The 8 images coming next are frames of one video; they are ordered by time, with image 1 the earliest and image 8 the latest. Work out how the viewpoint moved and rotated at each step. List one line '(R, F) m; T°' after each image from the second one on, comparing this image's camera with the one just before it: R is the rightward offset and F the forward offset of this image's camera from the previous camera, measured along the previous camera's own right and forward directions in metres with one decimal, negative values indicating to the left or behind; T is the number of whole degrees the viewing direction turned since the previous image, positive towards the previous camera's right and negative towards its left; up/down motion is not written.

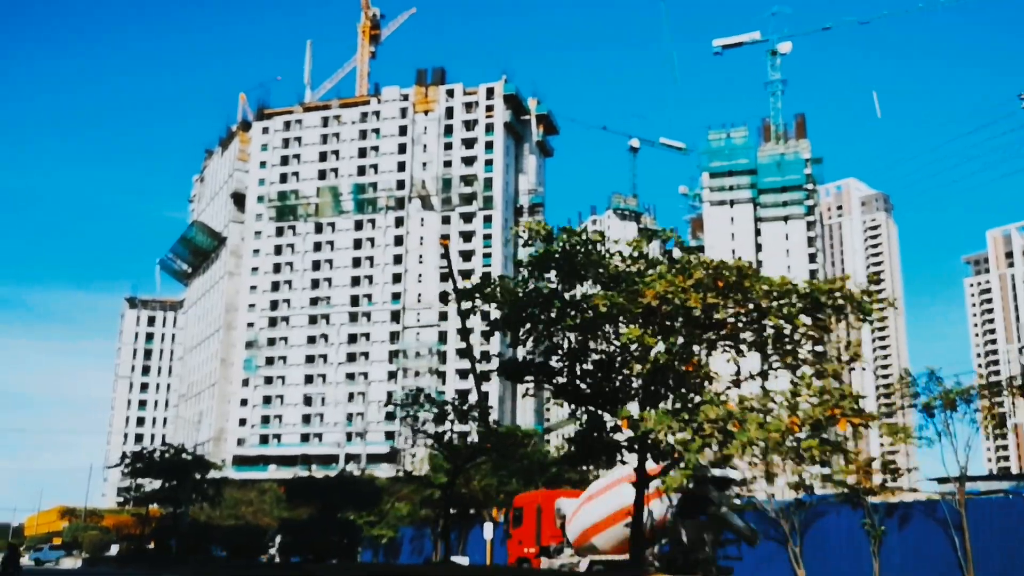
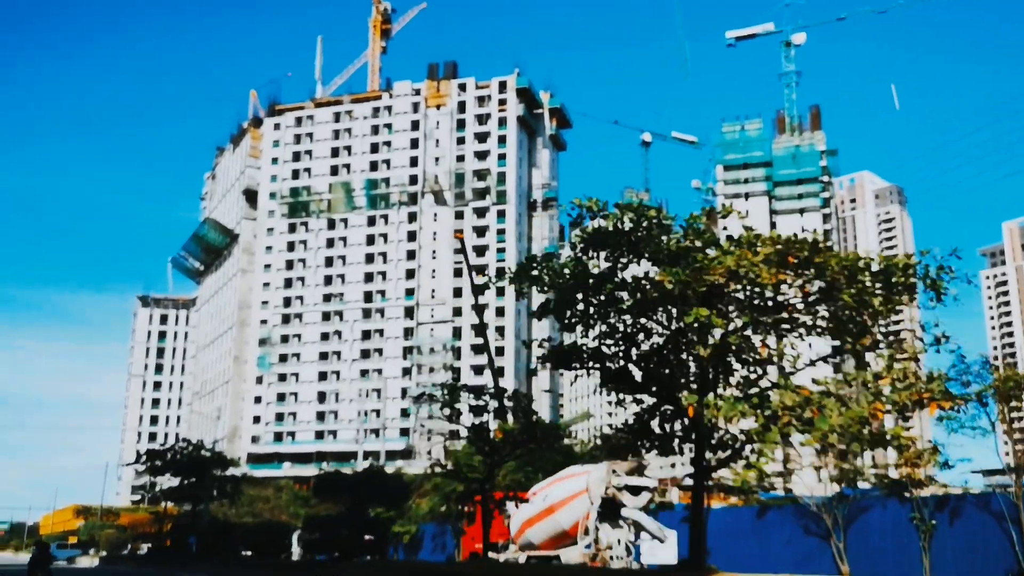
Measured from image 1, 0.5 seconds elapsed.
(-0.4, +0.7) m; -1°
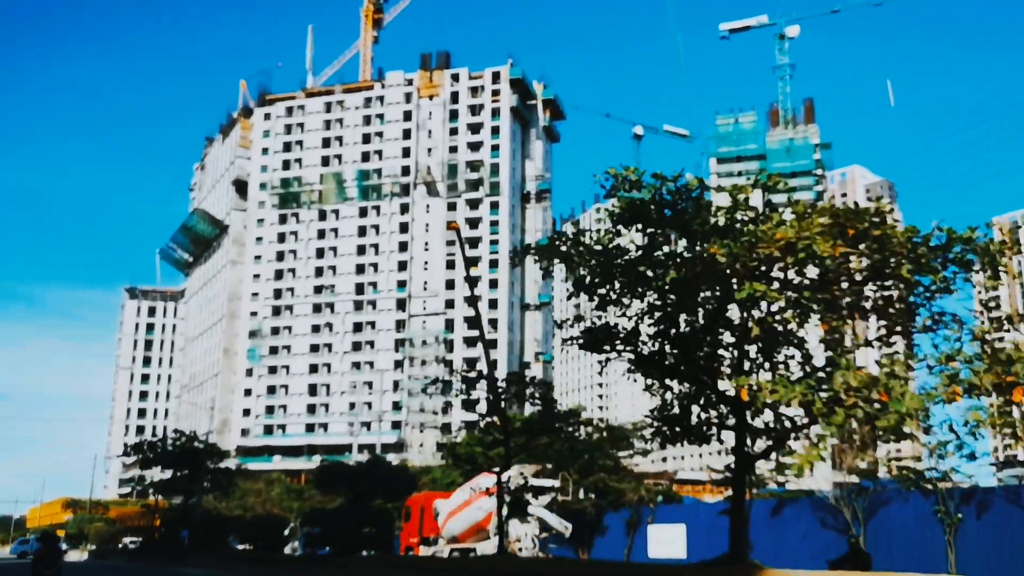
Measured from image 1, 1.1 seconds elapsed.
(-0.4, +0.8) m; +1°
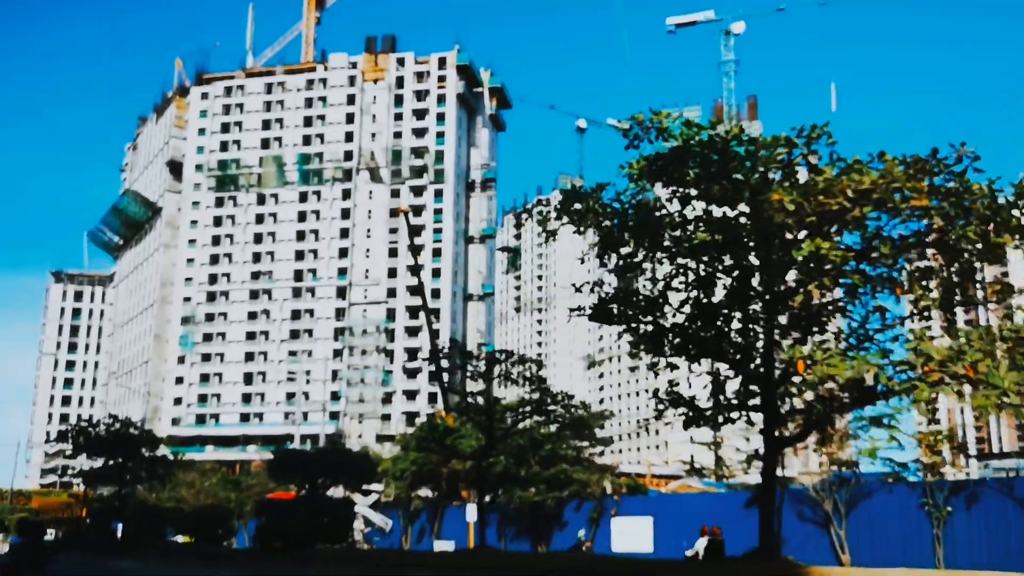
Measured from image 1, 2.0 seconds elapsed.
(-0.7, +1.3) m; +4°
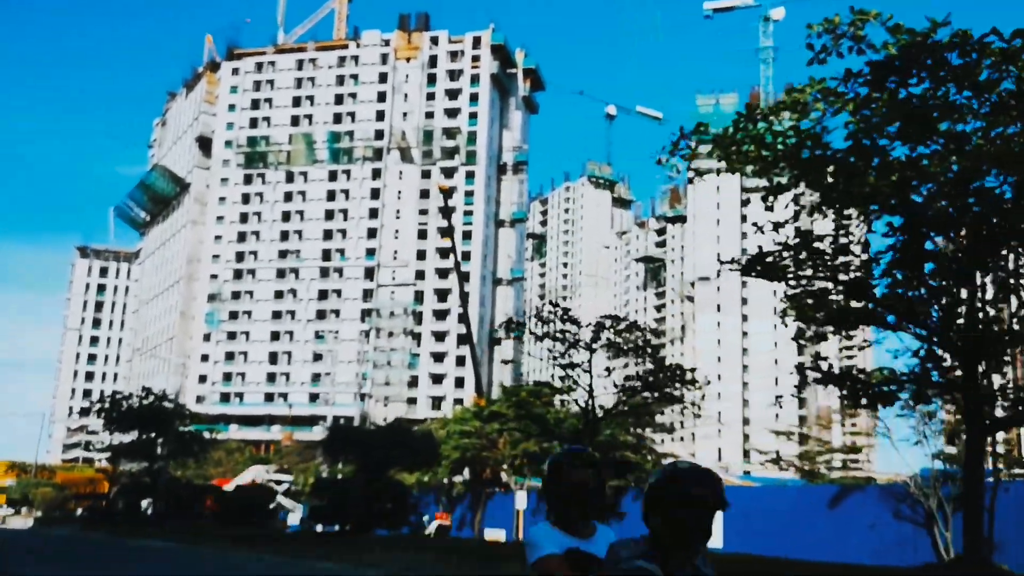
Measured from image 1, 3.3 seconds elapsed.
(-1.0, +1.6) m; -1°
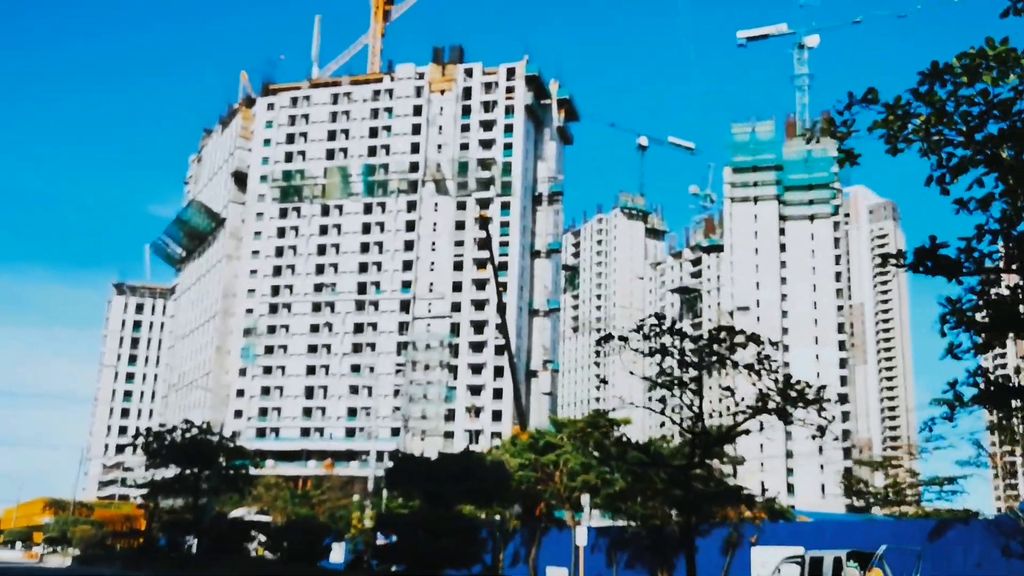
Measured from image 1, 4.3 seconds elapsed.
(-0.7, +1.1) m; -2°
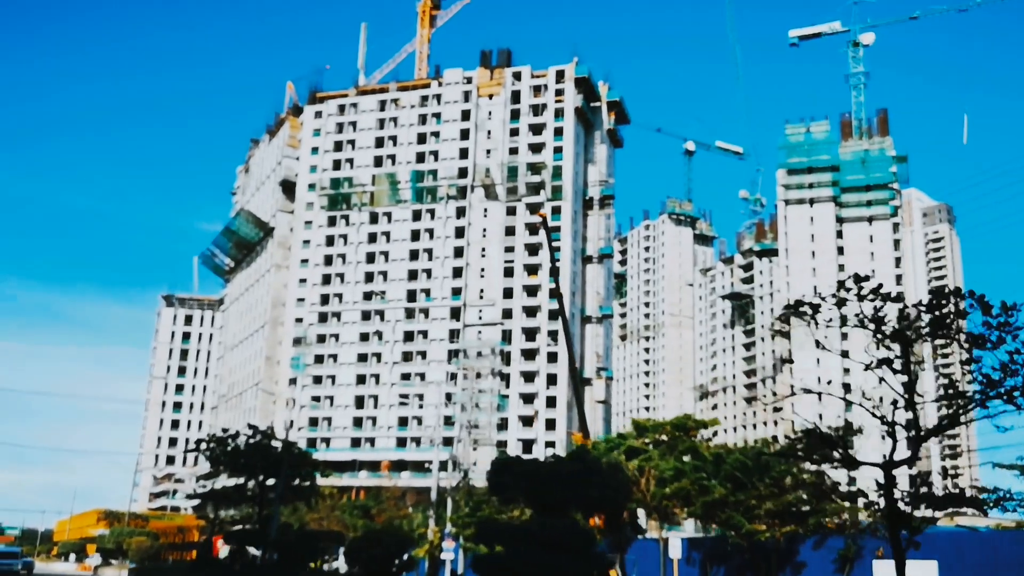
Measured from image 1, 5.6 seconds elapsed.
(-1.1, +1.7) m; -2°
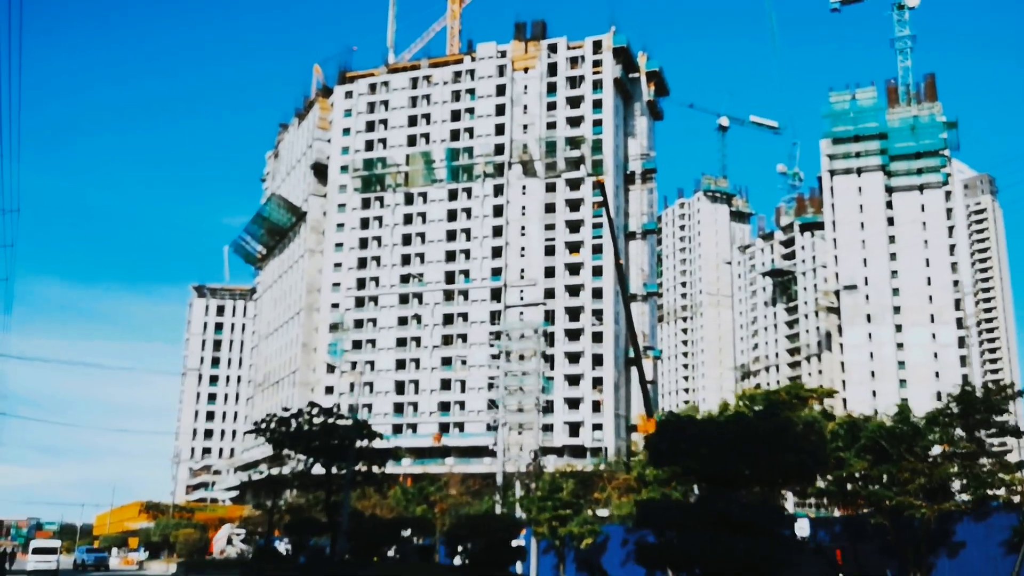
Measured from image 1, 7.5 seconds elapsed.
(-1.6, +2.8) m; -1°
